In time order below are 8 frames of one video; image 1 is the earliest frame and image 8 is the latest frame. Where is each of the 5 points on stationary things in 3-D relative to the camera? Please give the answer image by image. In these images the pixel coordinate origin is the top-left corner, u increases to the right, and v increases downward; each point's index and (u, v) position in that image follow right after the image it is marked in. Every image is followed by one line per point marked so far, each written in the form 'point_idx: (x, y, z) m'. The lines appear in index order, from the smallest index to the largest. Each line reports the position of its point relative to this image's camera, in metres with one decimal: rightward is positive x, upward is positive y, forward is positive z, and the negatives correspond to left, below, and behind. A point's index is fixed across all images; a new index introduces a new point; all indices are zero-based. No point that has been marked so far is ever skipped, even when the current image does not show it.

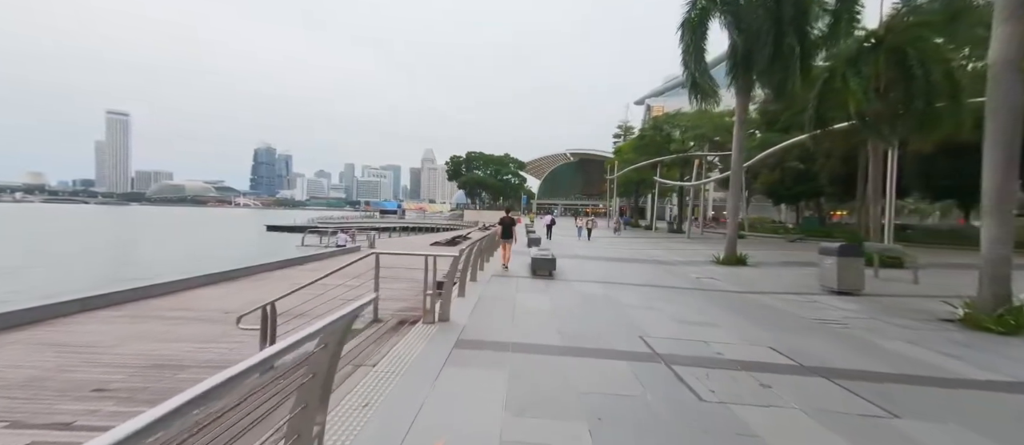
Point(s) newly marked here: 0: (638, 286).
0: (+3.5, -1.8, +10.1) m
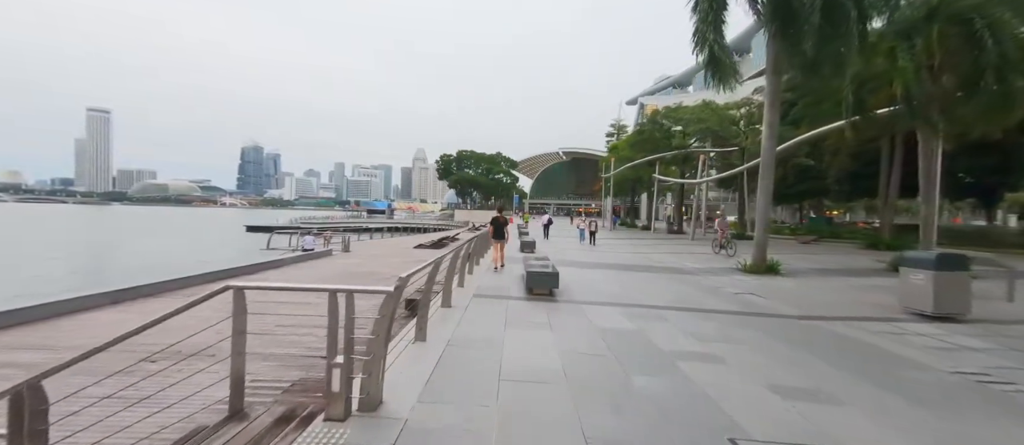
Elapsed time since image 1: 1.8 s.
0: (+3.2, -1.8, +7.5) m
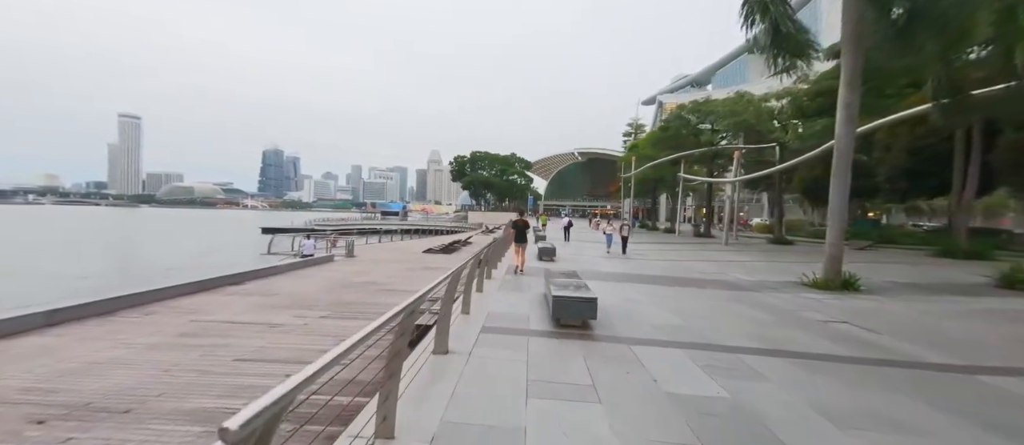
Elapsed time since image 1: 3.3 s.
0: (+3.5, -2.0, +5.3) m
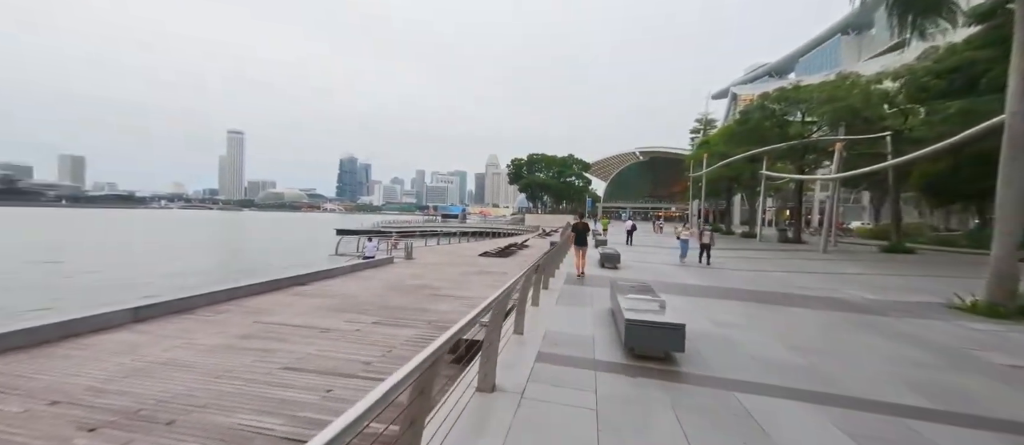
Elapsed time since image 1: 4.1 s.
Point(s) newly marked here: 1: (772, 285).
0: (+4.2, -2.0, +3.6) m
1: (+8.5, -2.0, +12.0) m
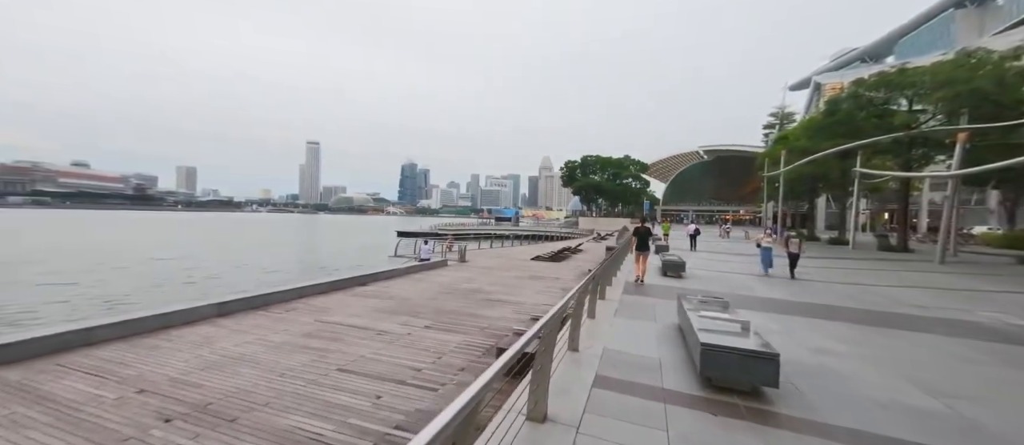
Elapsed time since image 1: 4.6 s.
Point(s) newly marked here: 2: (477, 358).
0: (+4.6, -2.1, +2.5) m
1: (+10.1, -2.2, +10.2) m
2: (-0.8, -3.0, +8.2) m
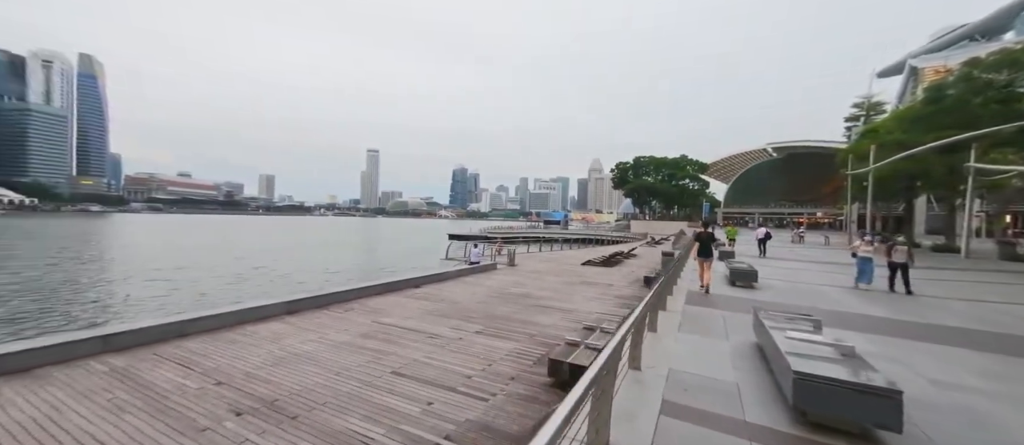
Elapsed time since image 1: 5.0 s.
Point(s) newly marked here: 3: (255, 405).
0: (+5.0, -2.2, +1.6) m
1: (+11.4, -2.3, +8.4) m
2: (+0.3, -3.1, +7.9) m
3: (-4.4, -3.2, +6.3) m
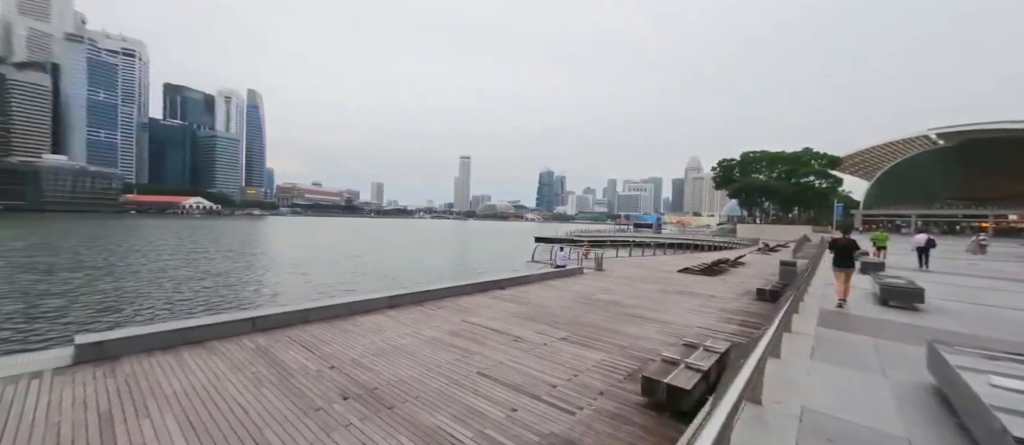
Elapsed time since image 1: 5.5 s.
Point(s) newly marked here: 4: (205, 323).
0: (+5.2, -2.2, +0.1) m
1: (+13.0, -2.4, +5.2) m
2: (+2.1, -3.1, +7.2) m
3: (-2.9, -3.2, +6.9) m
4: (-7.9, -2.6, +9.3) m
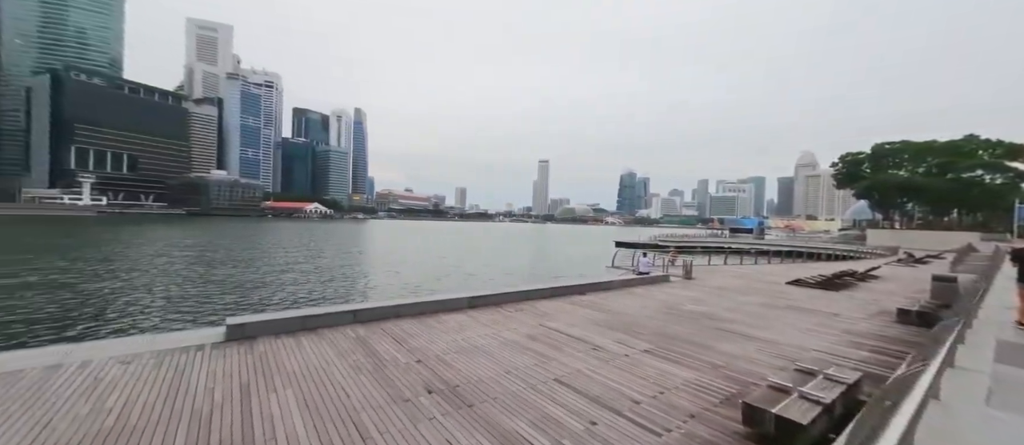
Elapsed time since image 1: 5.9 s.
0: (+5.0, -2.2, -1.2) m
1: (+13.8, -2.5, +2.2) m
2: (+3.6, -3.2, +6.5) m
3: (-1.4, -3.2, +7.2) m
4: (-5.7, -2.6, +10.6) m
